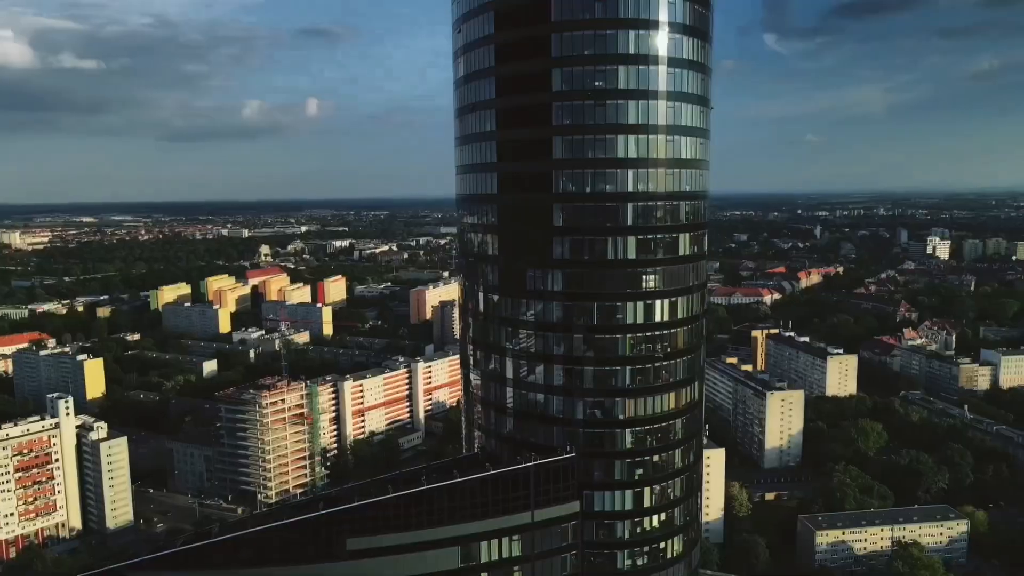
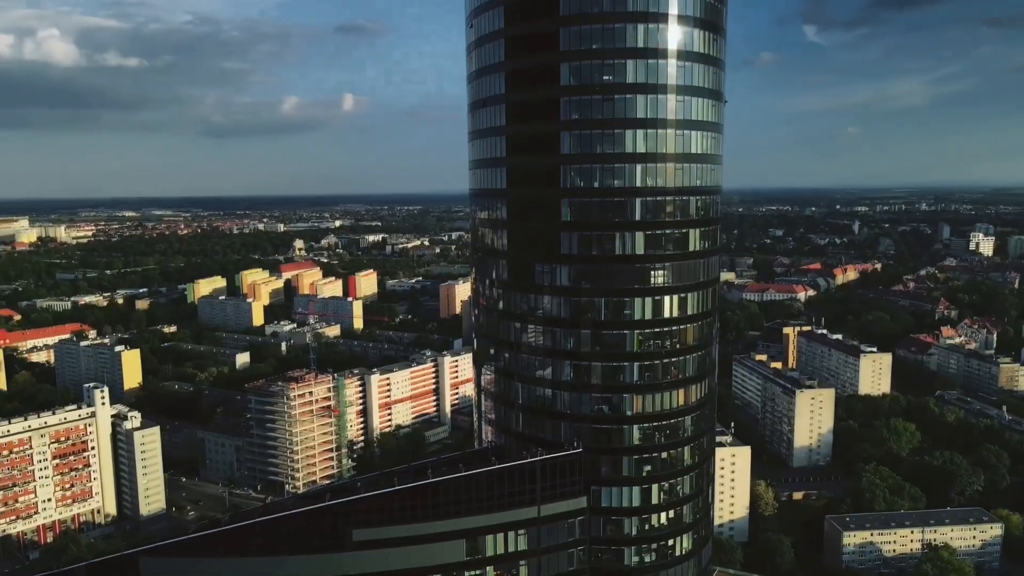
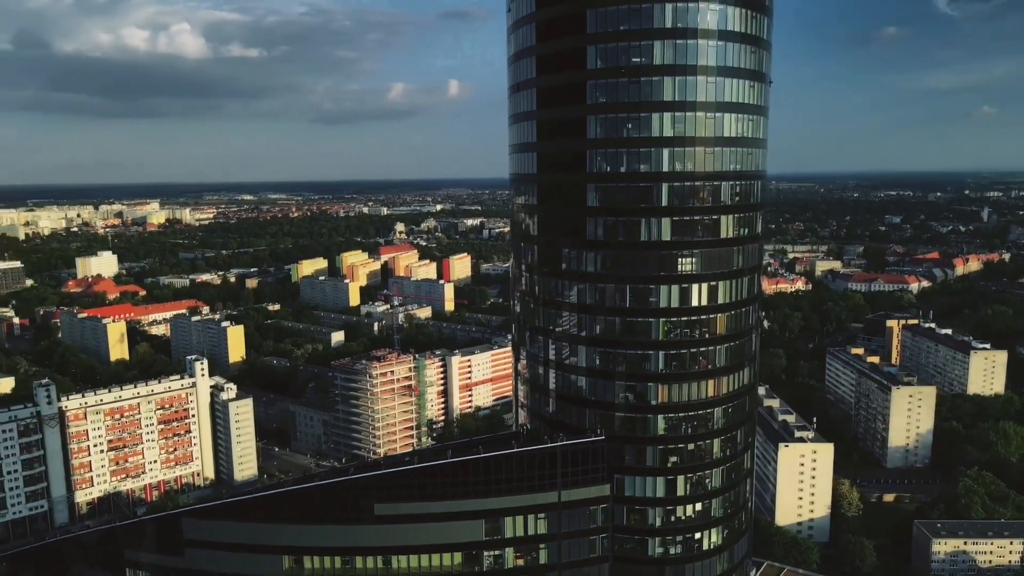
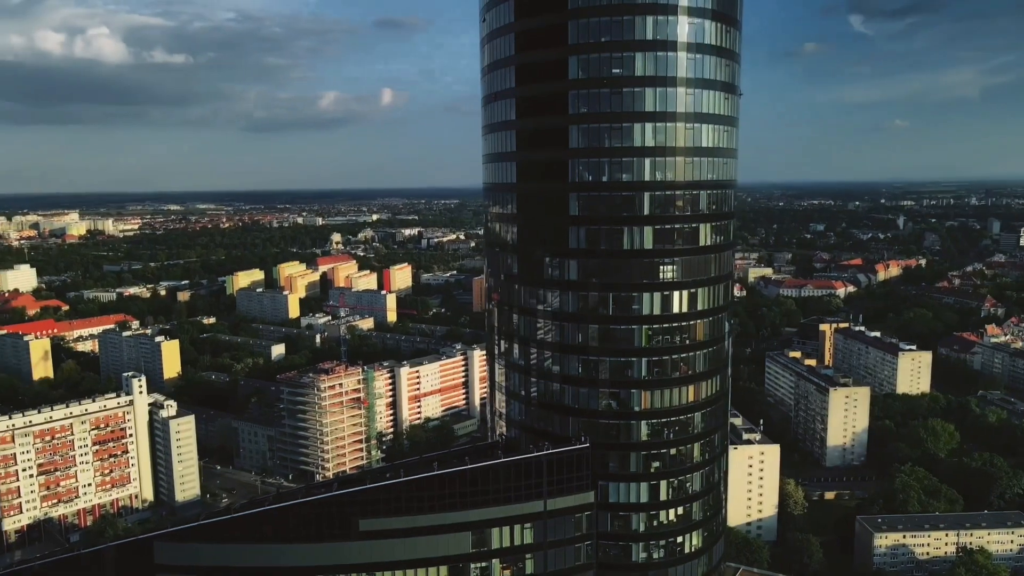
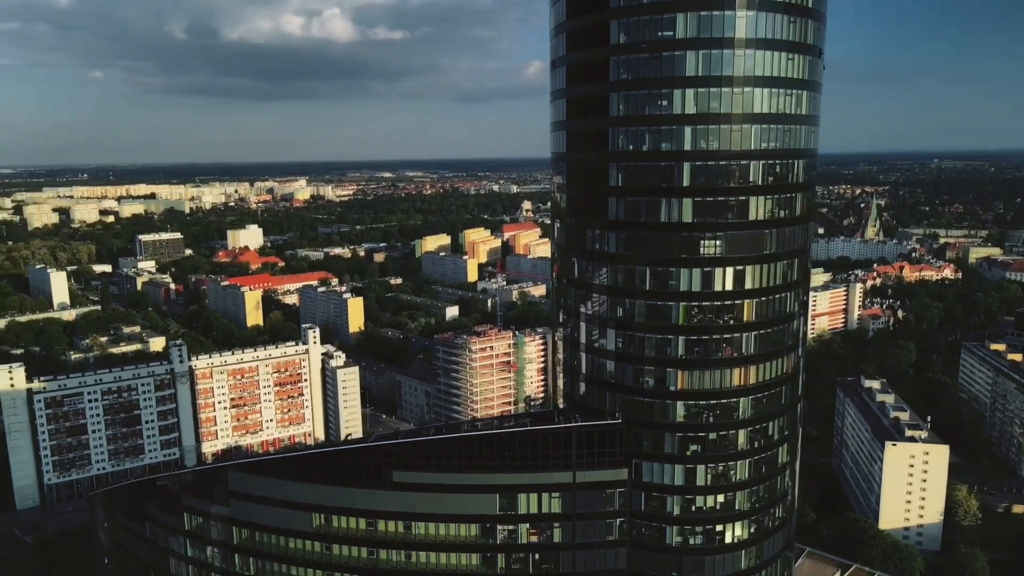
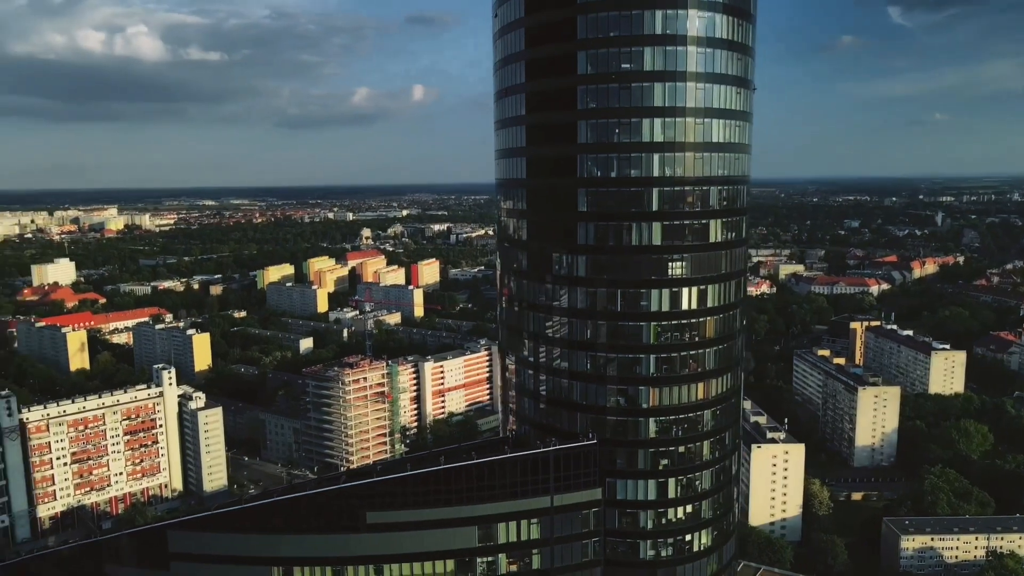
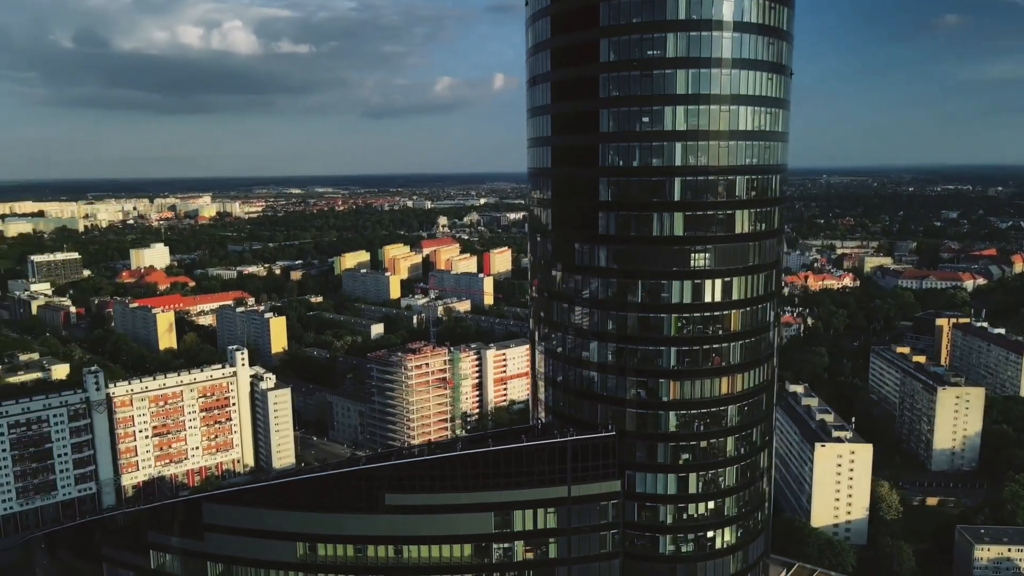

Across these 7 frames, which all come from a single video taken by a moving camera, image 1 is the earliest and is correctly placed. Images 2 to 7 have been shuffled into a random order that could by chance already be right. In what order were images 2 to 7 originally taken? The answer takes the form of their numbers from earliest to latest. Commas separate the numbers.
2, 4, 6, 3, 7, 5
